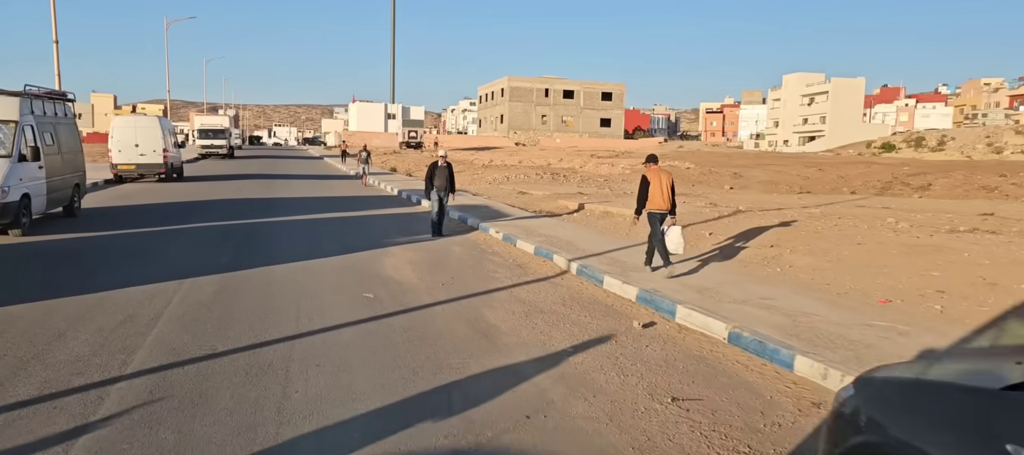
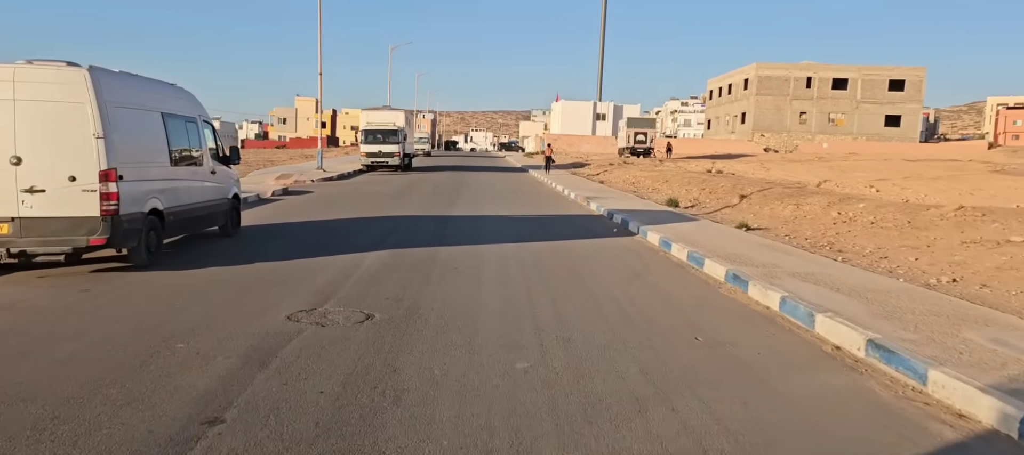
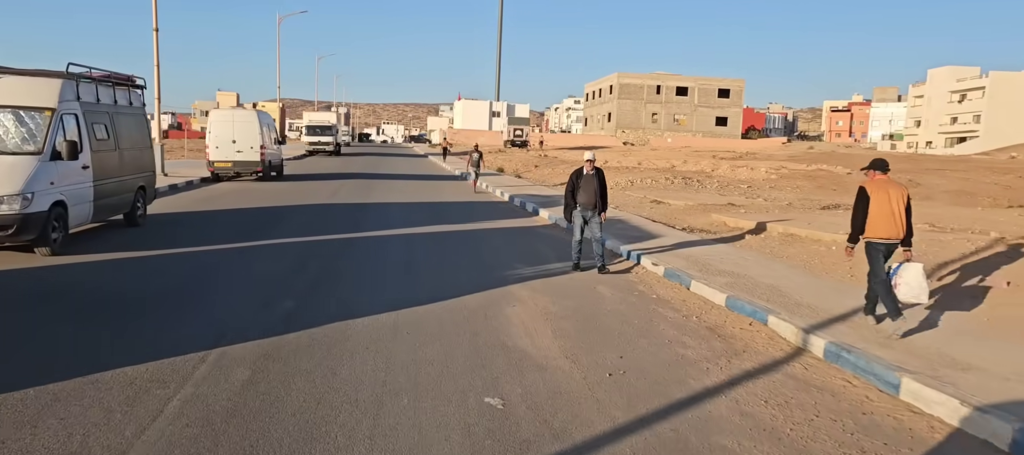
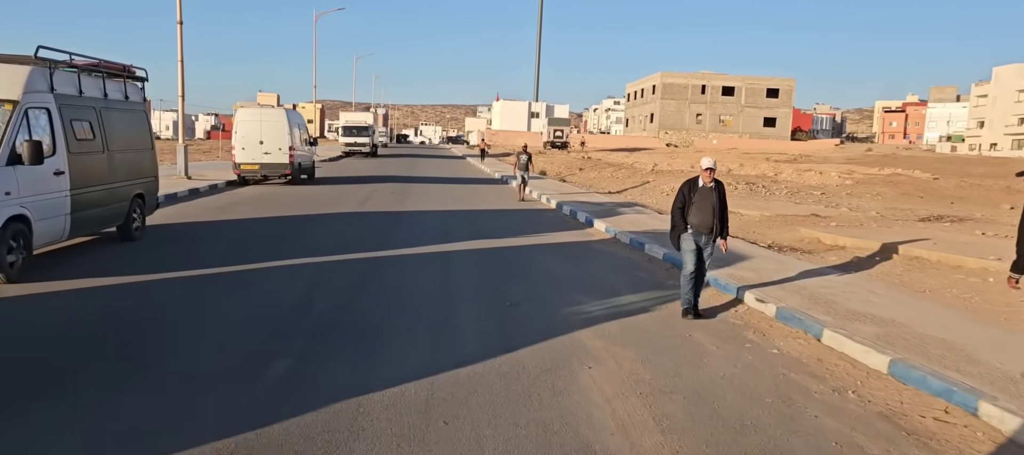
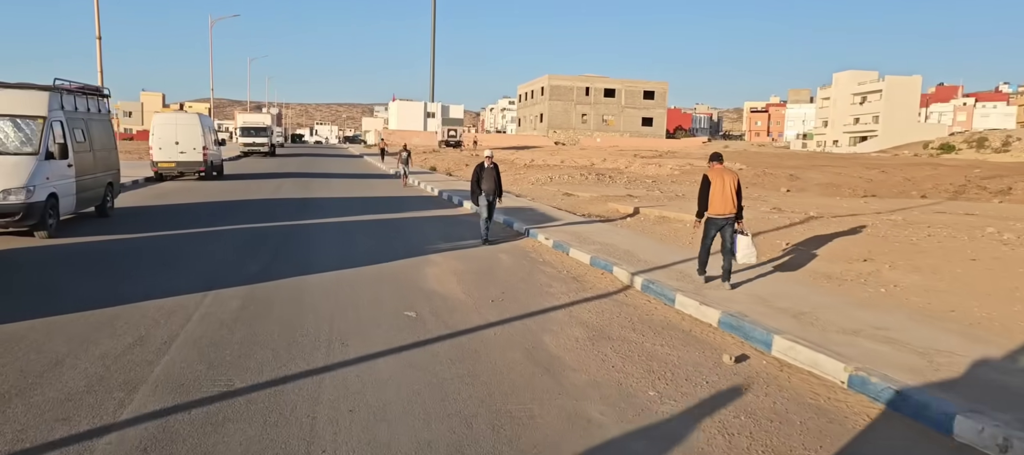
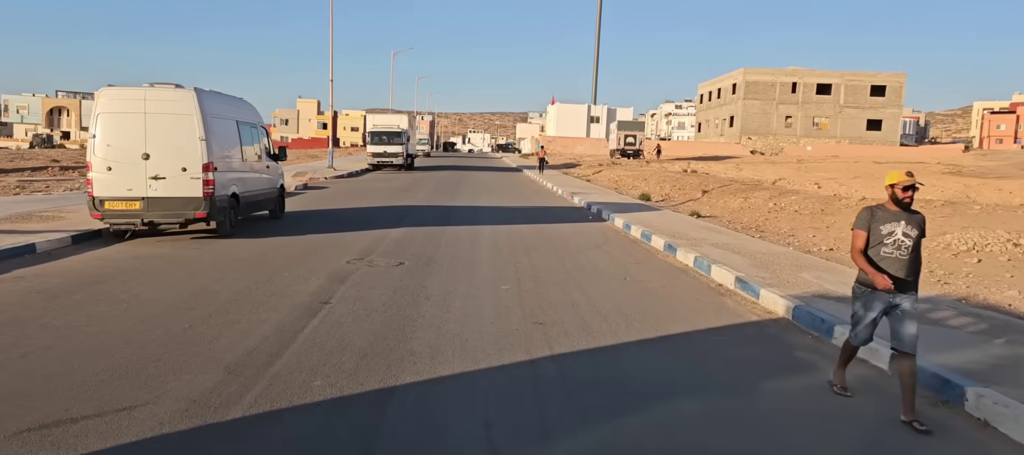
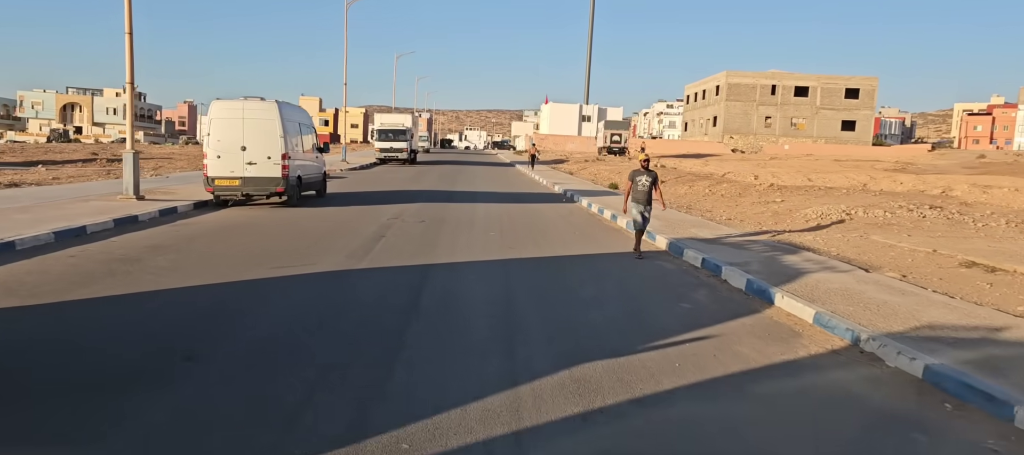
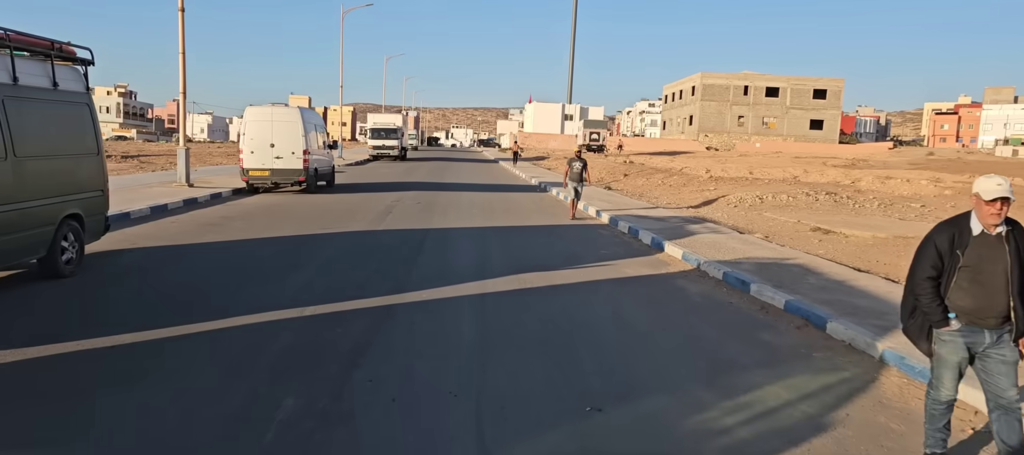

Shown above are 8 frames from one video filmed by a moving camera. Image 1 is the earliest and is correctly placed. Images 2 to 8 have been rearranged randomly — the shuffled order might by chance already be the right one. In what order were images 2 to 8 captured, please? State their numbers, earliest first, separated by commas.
5, 3, 4, 8, 7, 6, 2
